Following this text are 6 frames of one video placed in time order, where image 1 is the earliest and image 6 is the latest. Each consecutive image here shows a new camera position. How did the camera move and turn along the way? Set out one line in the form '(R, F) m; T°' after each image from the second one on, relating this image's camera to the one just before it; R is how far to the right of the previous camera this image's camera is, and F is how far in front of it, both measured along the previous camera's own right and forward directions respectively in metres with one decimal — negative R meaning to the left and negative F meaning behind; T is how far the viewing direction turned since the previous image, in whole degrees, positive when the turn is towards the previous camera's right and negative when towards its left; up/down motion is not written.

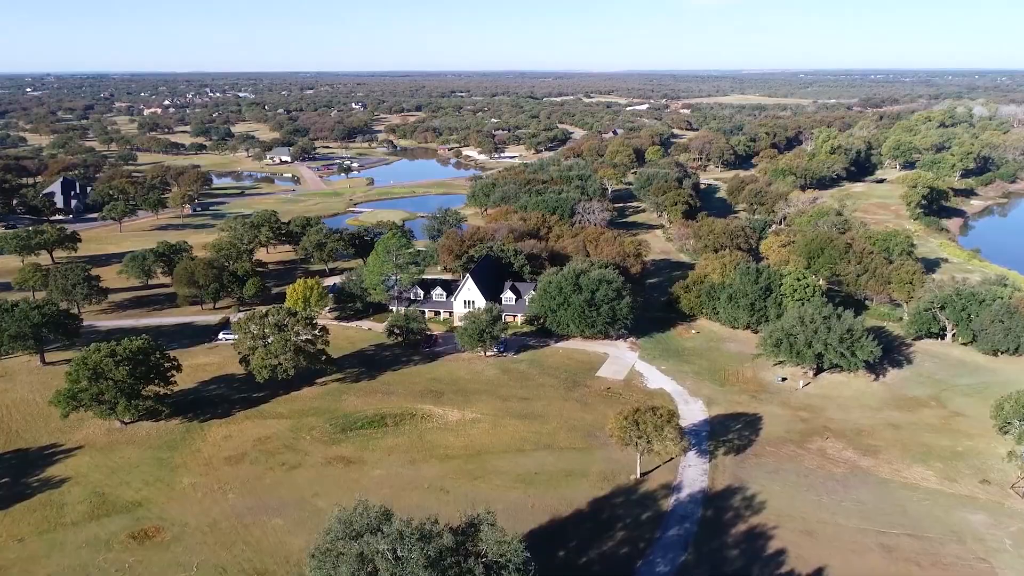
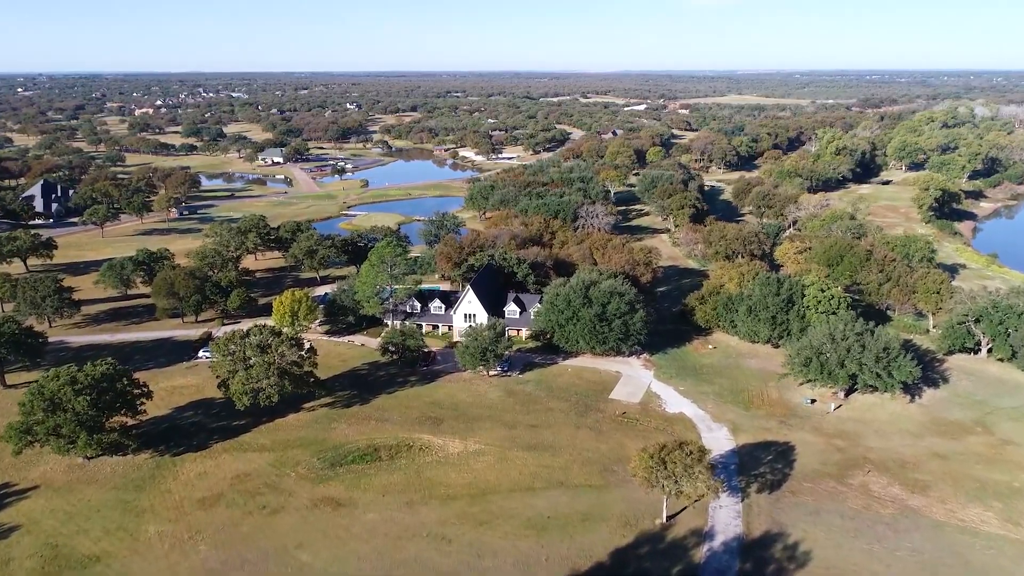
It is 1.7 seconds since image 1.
(-0.6, +4.6) m; 0°
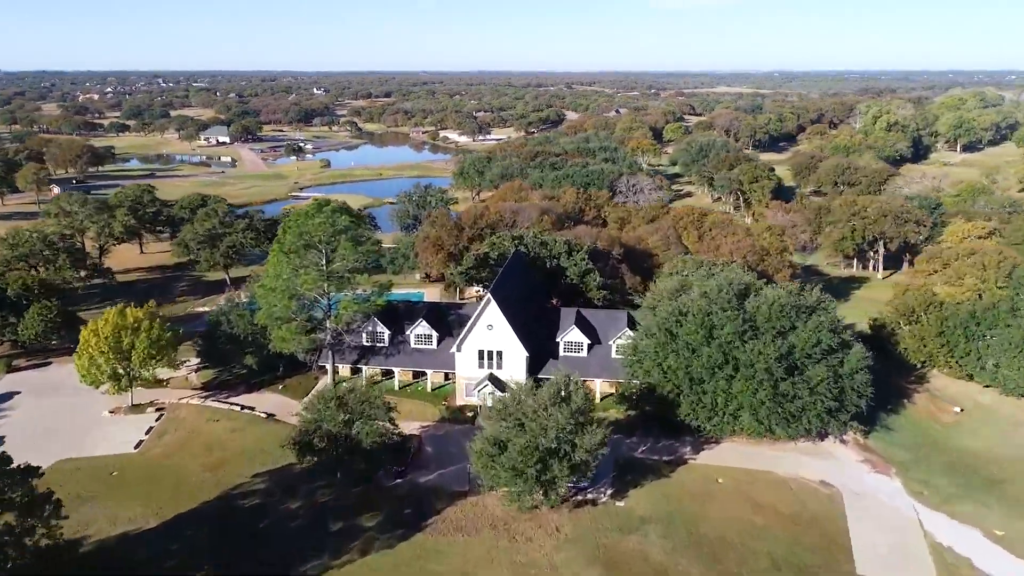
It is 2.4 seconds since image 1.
(-3.0, +31.0) m; +2°
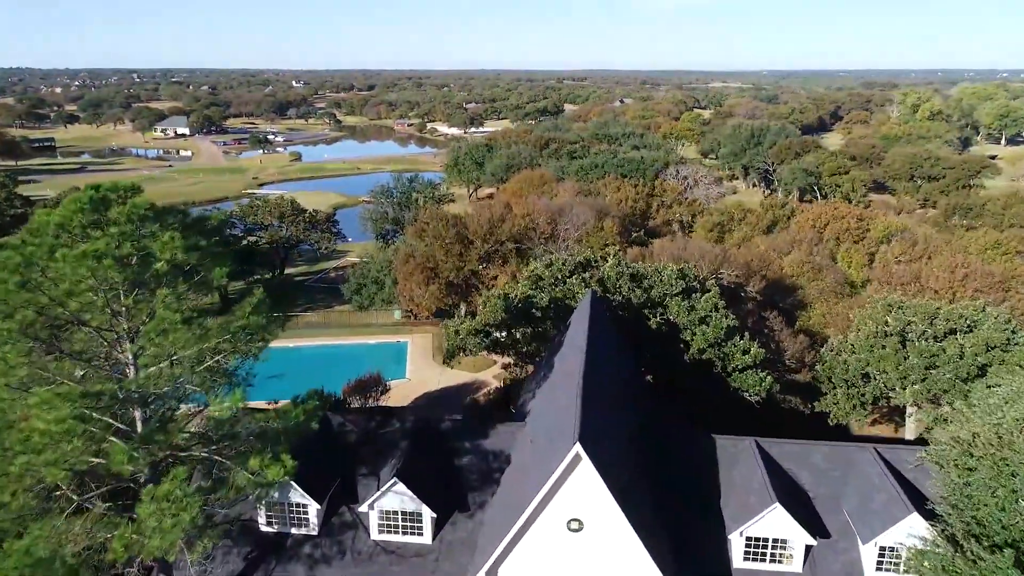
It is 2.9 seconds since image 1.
(-1.7, +18.5) m; +1°
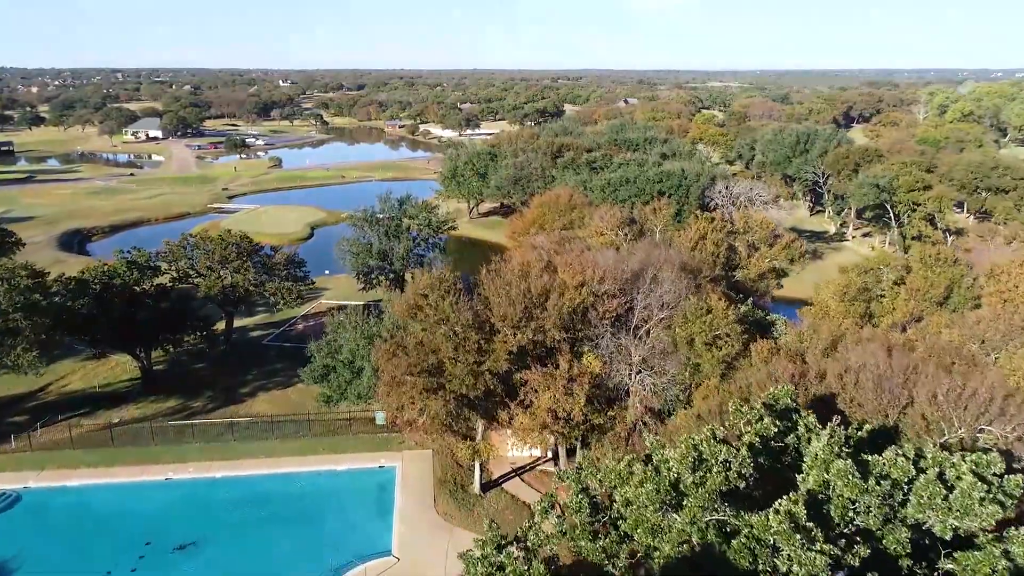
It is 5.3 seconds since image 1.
(-1.2, +10.7) m; +1°
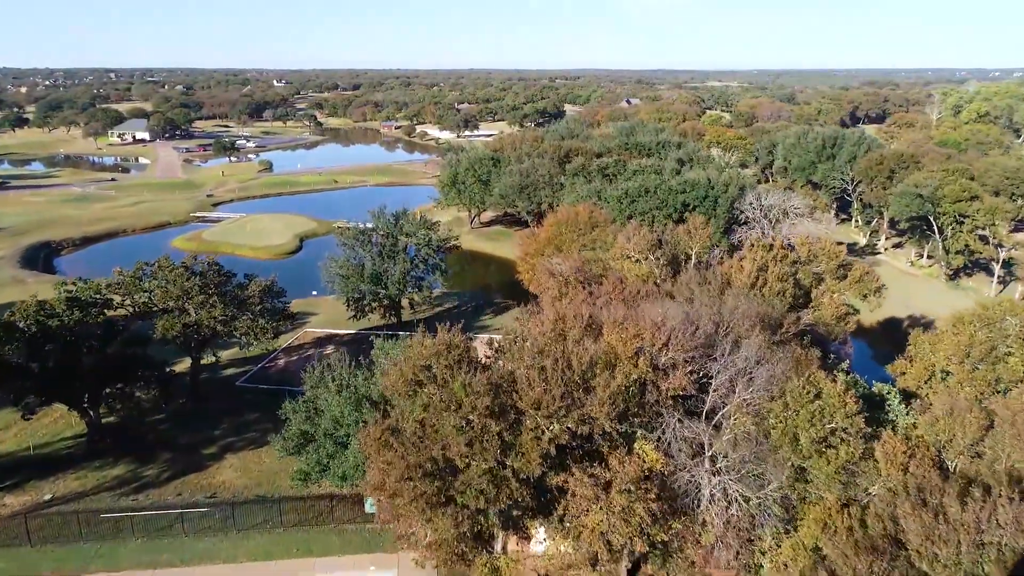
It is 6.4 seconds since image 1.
(-0.6, +4.7) m; 0°
